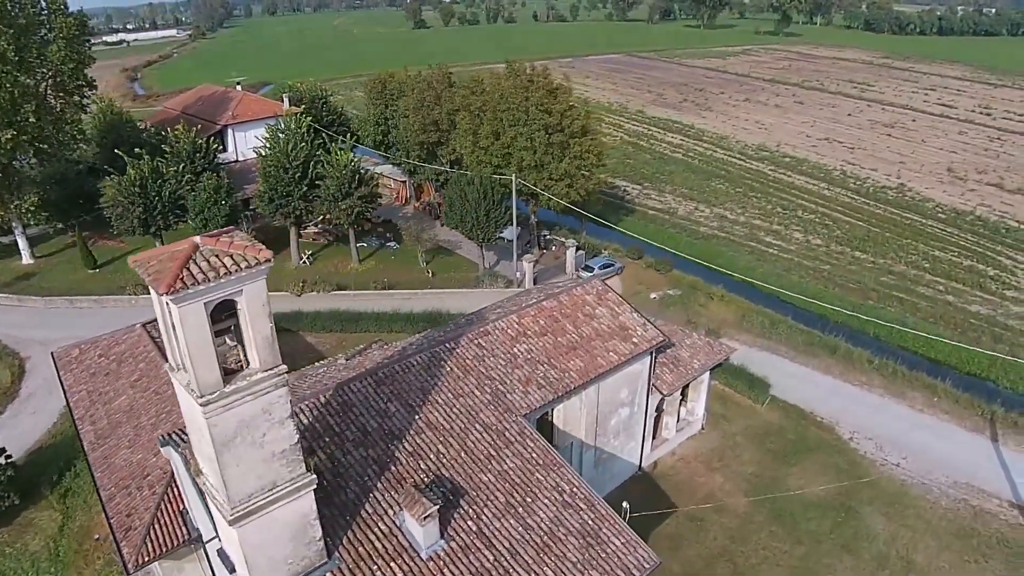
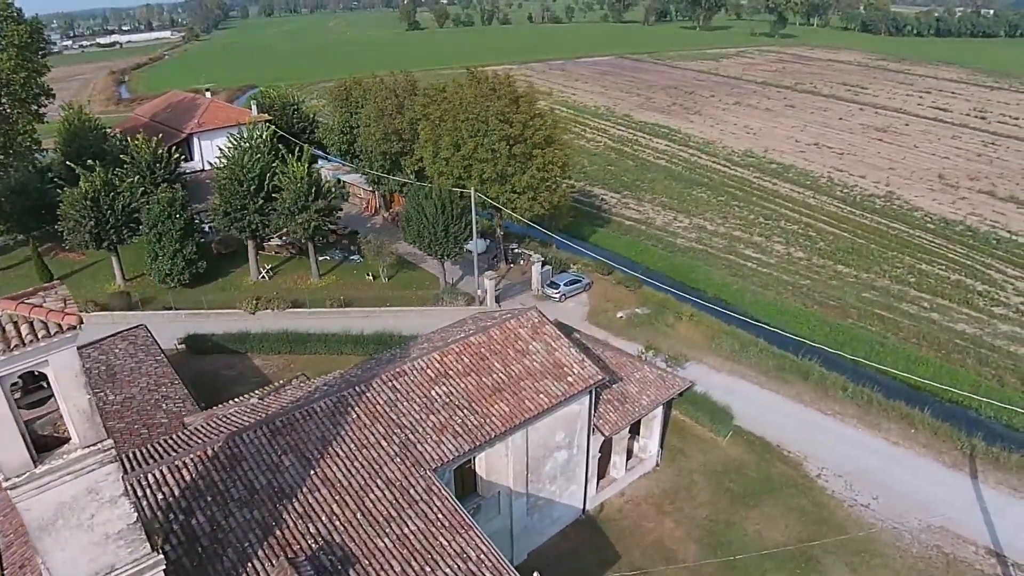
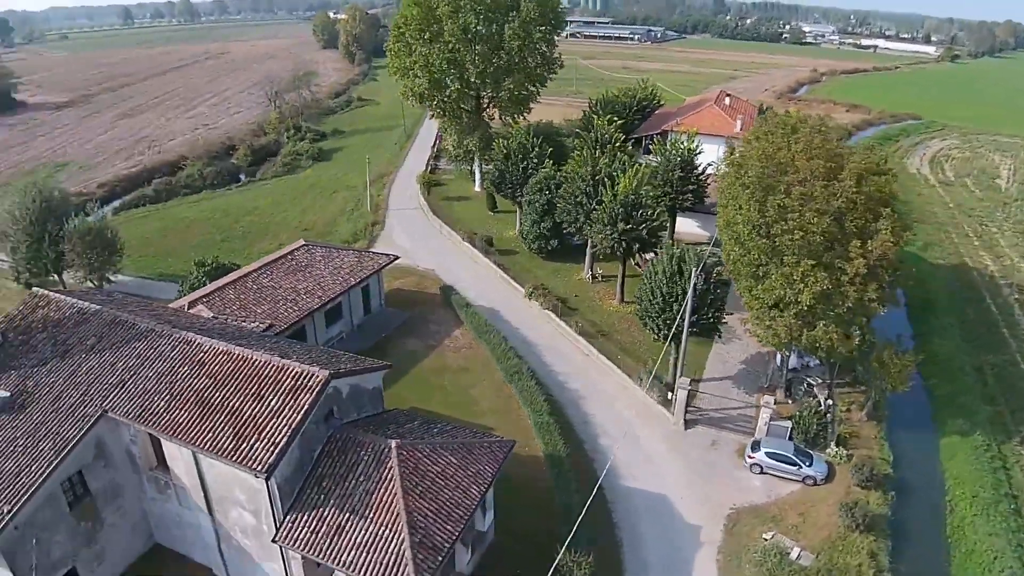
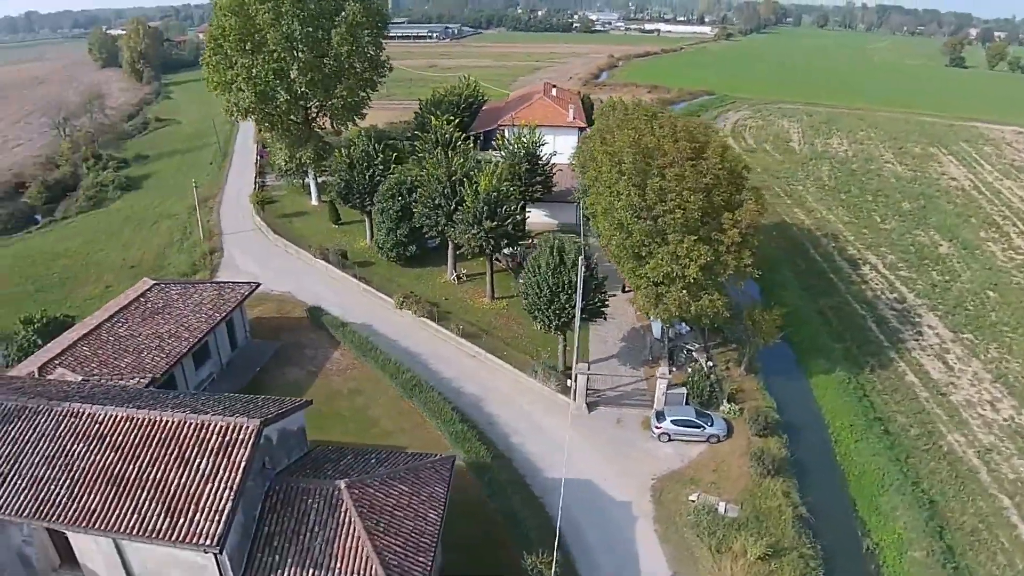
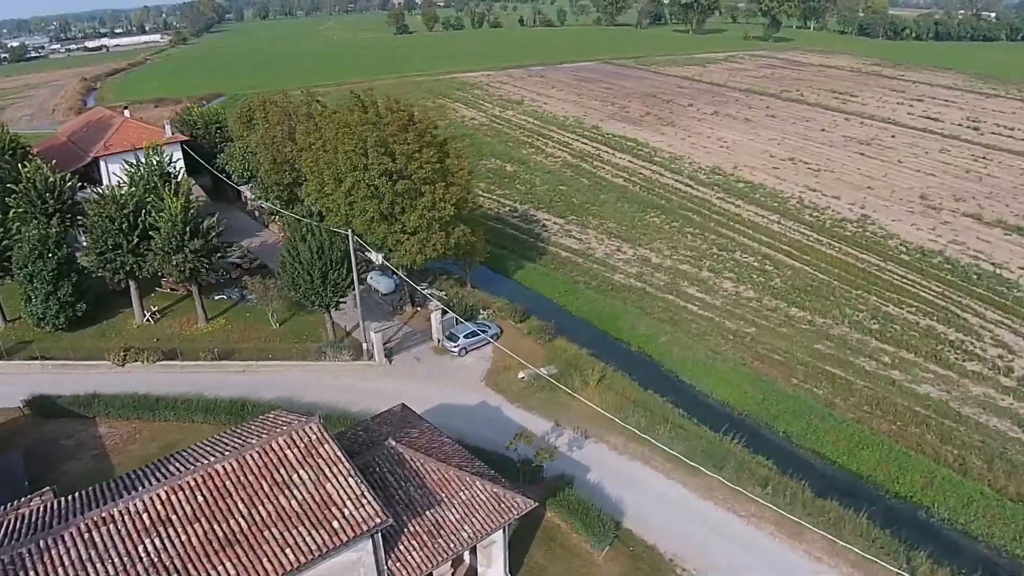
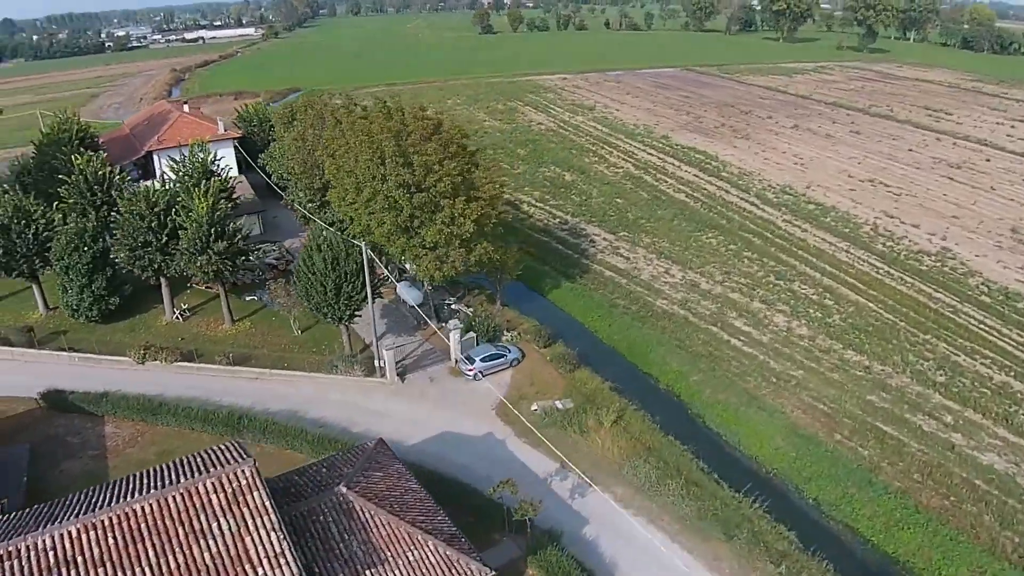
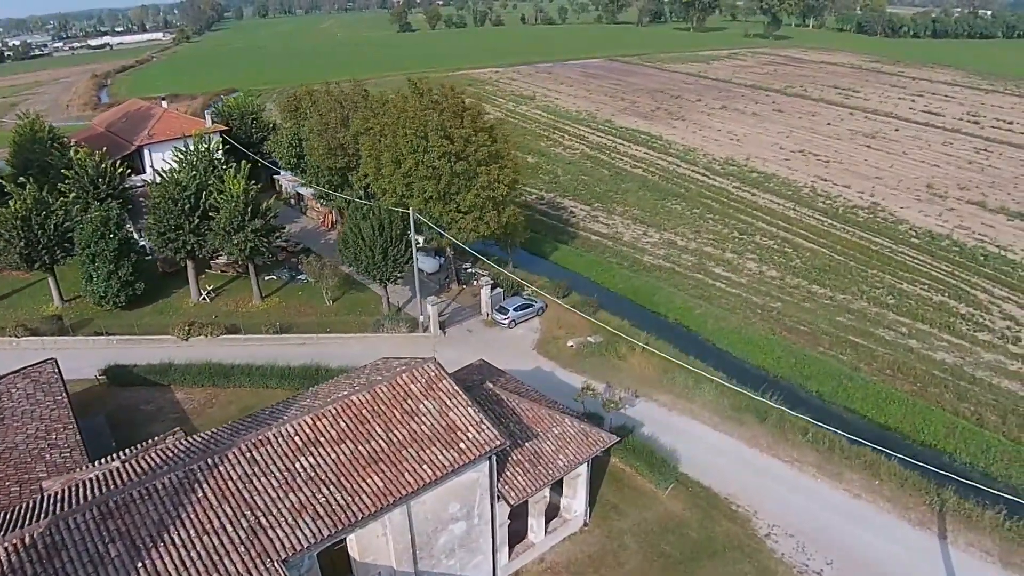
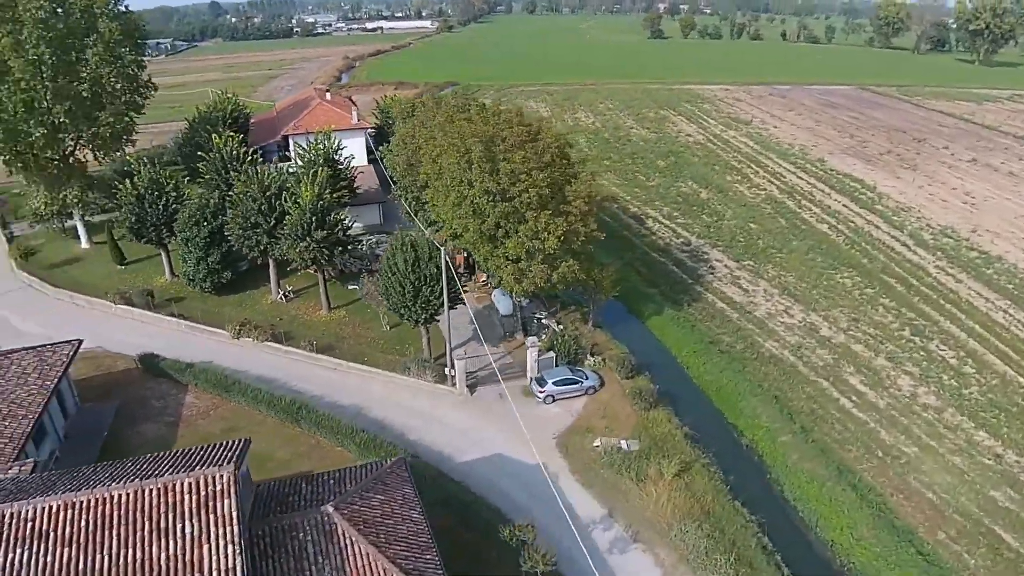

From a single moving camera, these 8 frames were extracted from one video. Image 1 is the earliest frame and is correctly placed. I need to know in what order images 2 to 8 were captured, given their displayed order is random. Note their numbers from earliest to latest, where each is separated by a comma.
2, 7, 5, 6, 8, 4, 3
